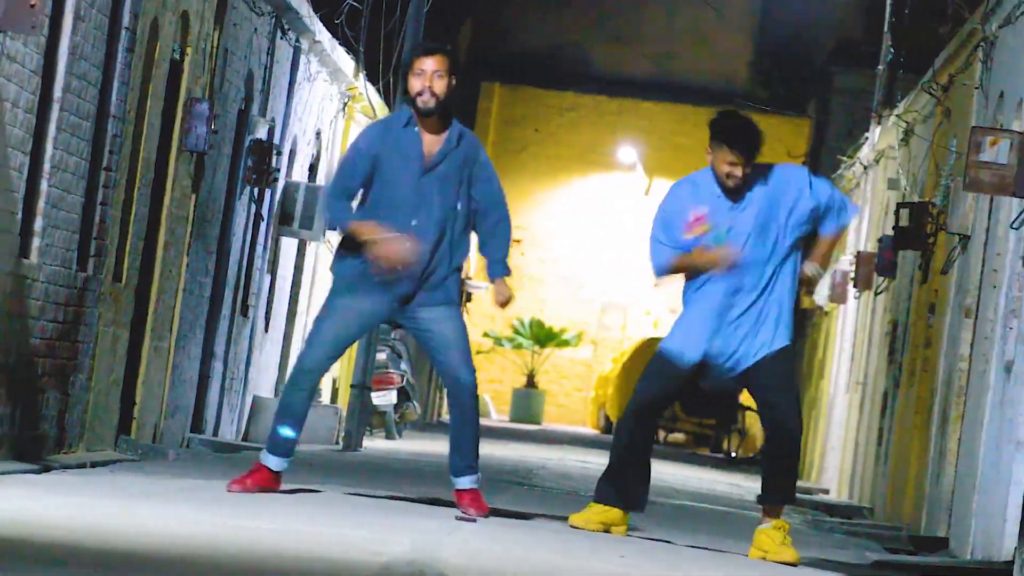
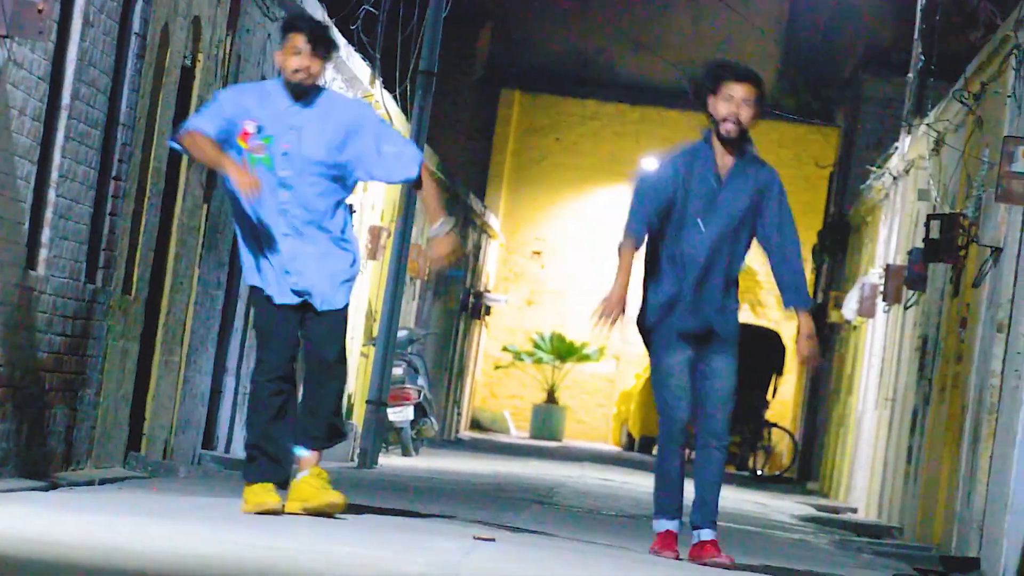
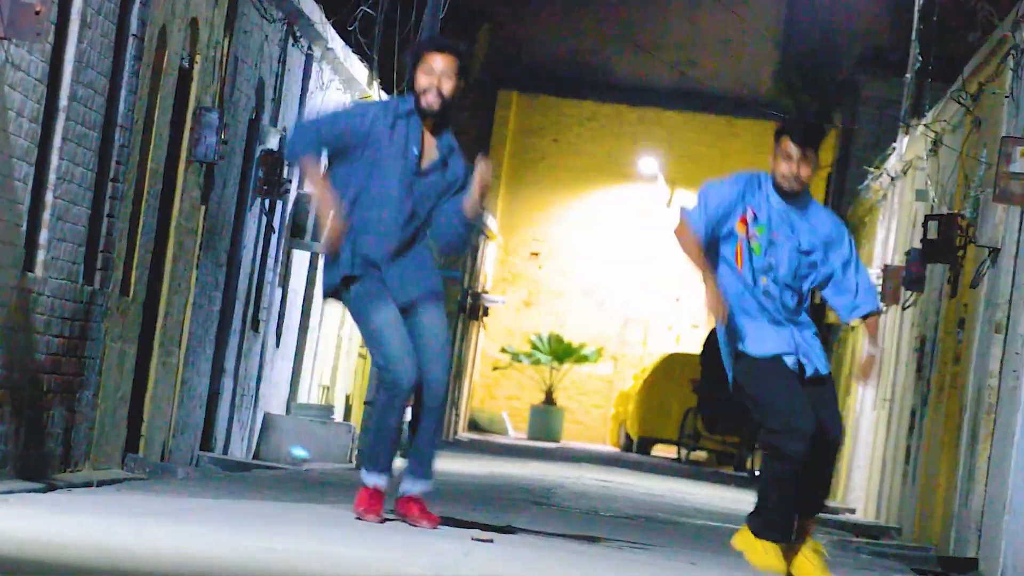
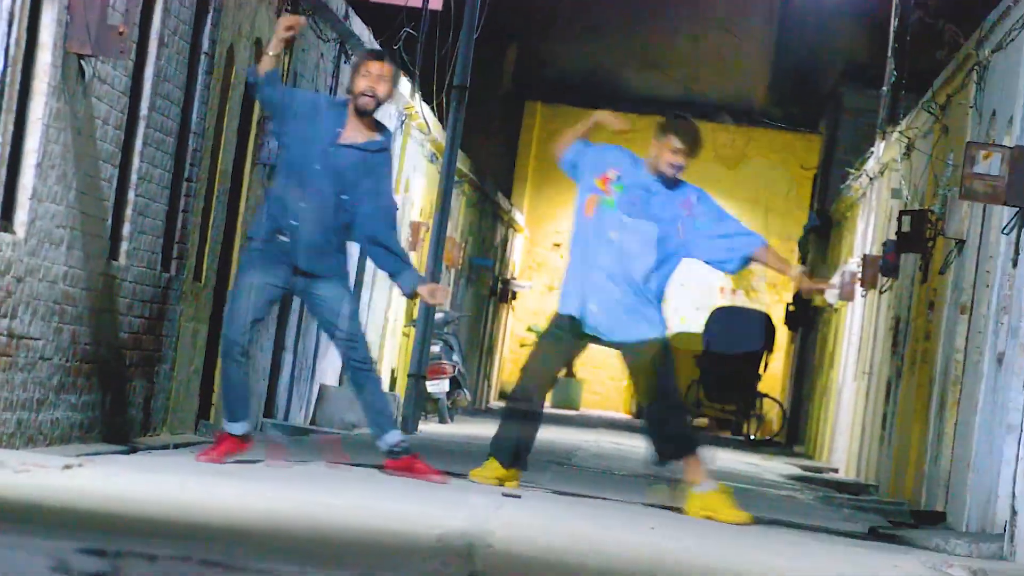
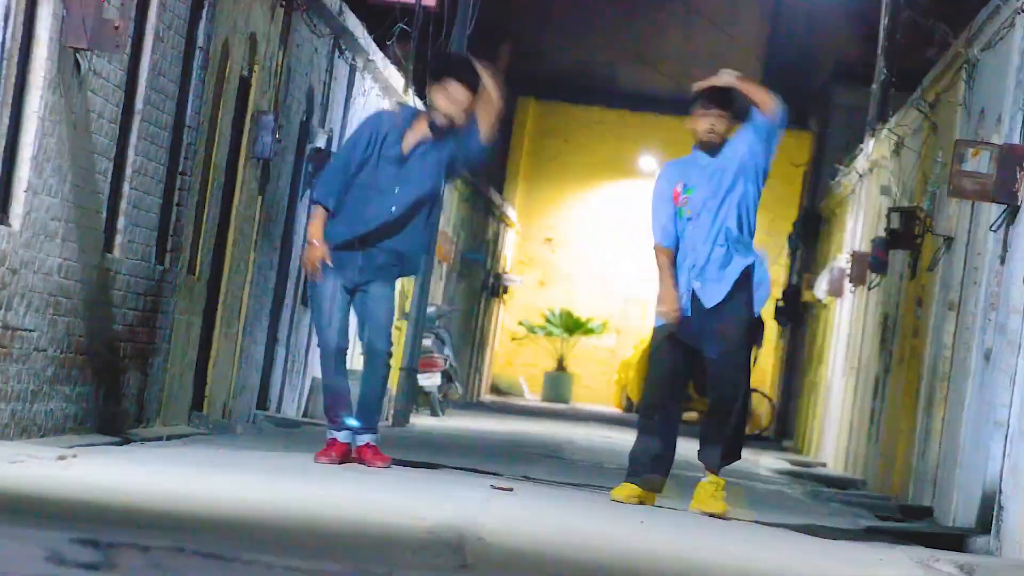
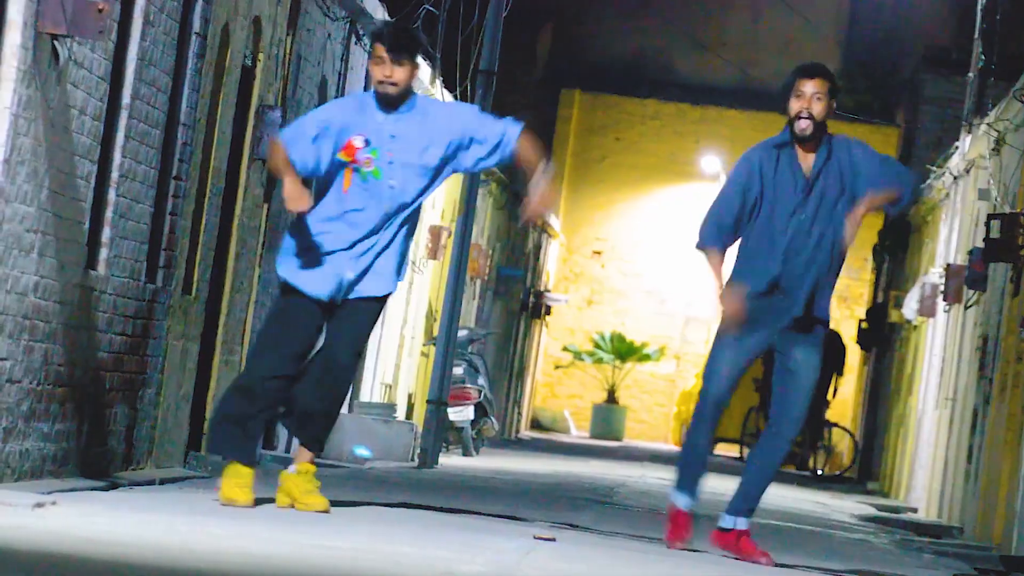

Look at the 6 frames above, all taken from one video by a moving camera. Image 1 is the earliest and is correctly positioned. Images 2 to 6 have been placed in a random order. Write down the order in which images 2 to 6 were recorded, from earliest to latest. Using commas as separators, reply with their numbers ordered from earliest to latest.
4, 3, 6, 2, 5
